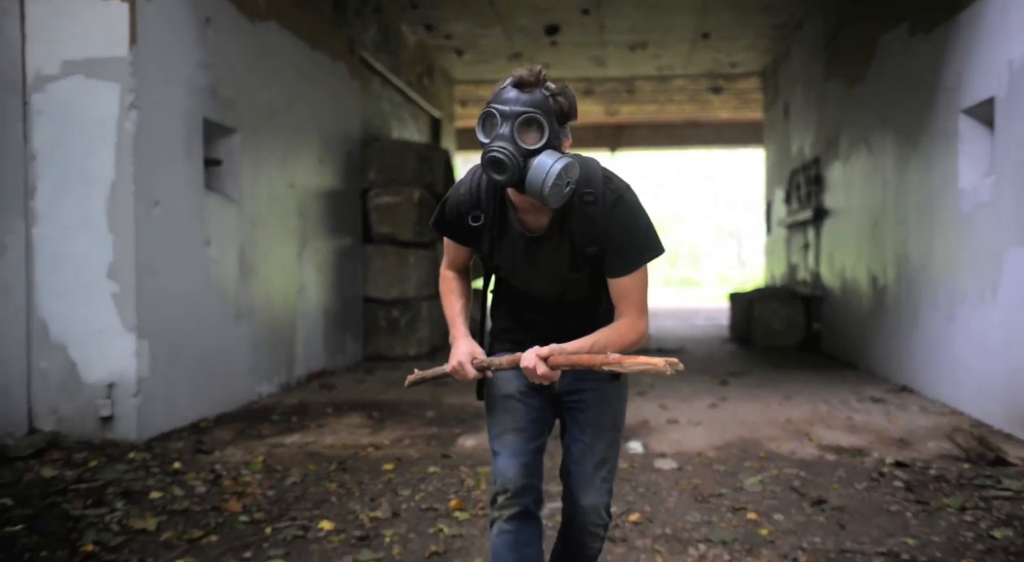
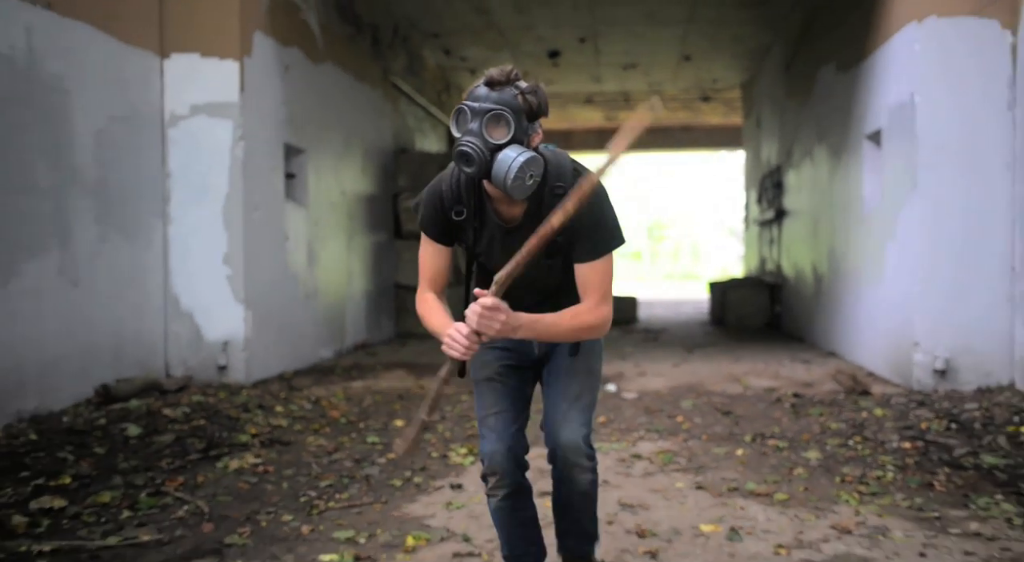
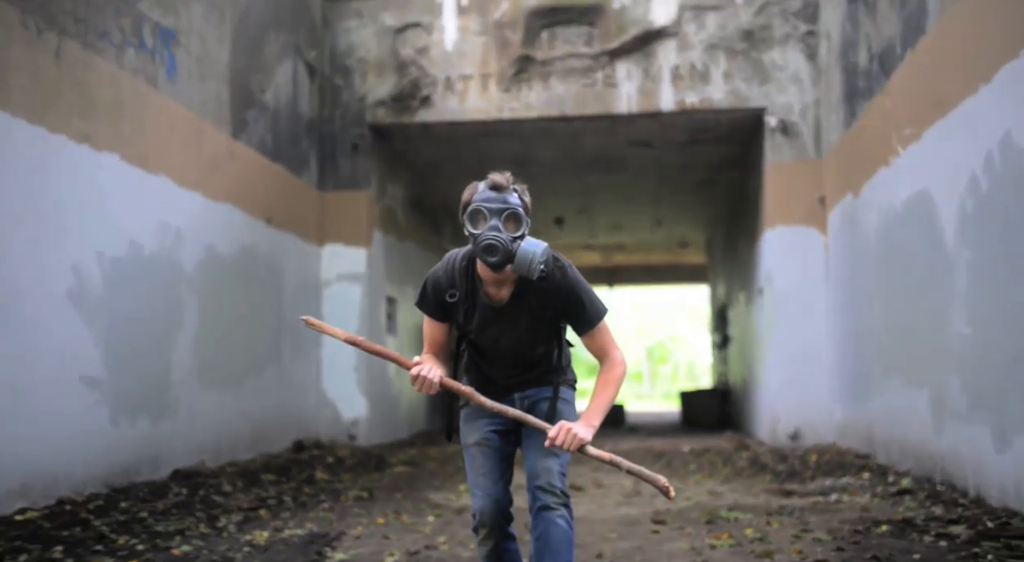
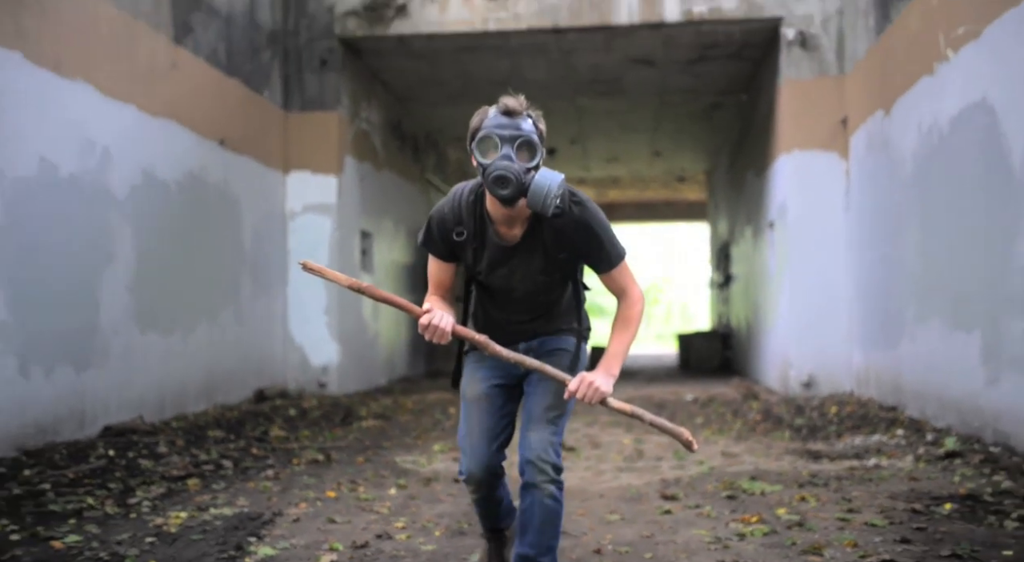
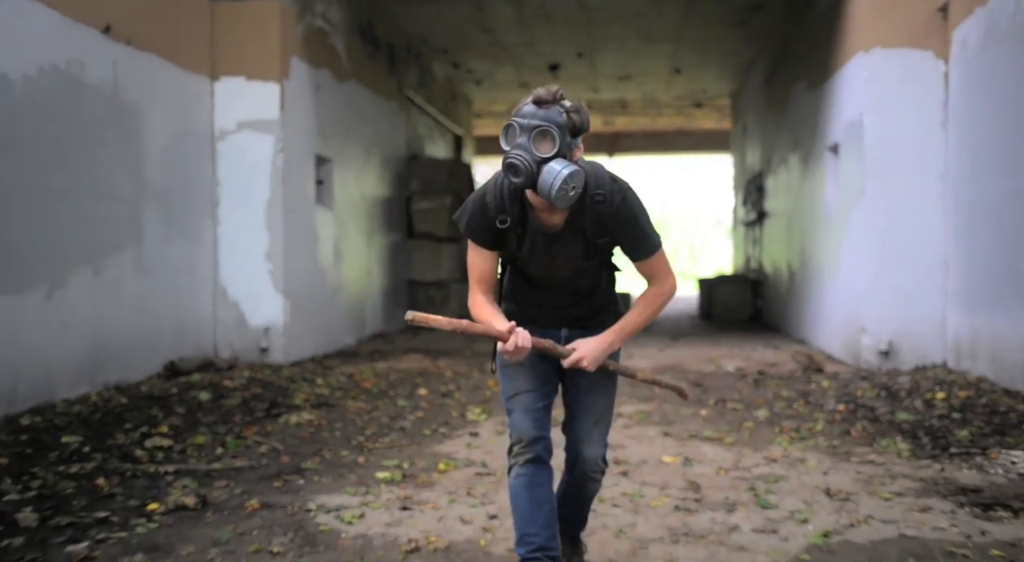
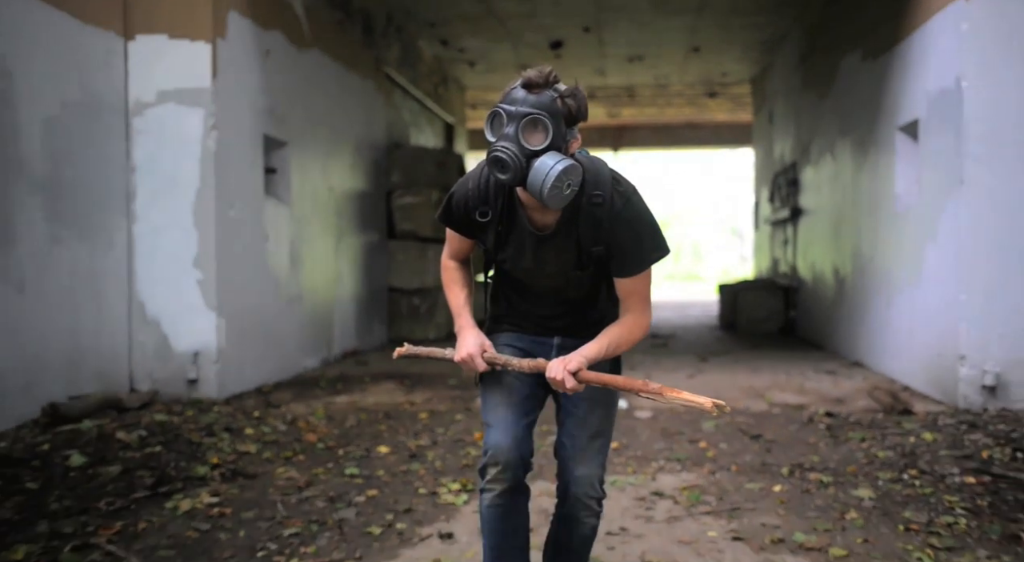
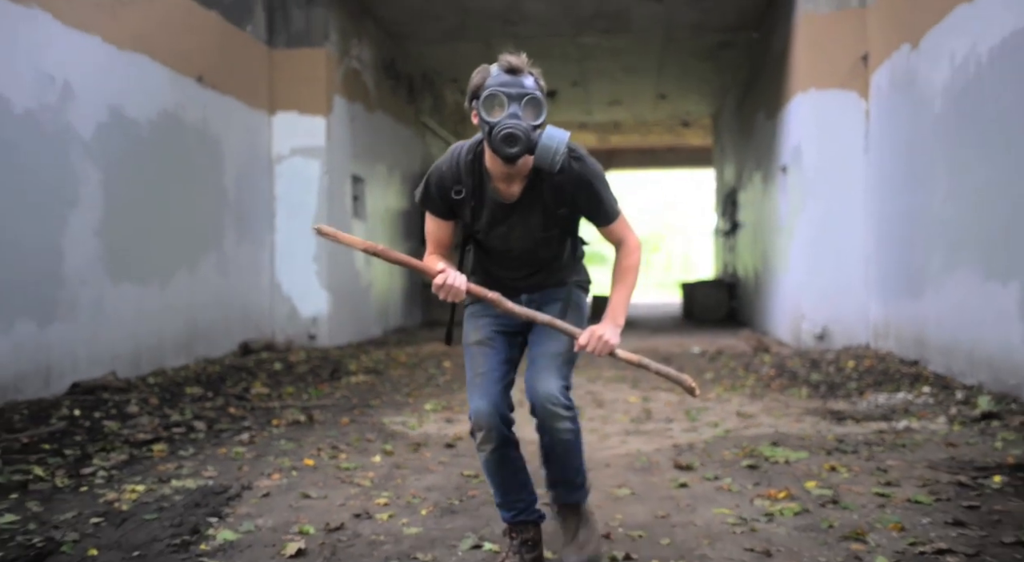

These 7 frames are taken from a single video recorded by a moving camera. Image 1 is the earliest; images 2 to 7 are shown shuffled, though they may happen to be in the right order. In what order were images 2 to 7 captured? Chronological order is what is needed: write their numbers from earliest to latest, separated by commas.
6, 2, 5, 7, 4, 3
